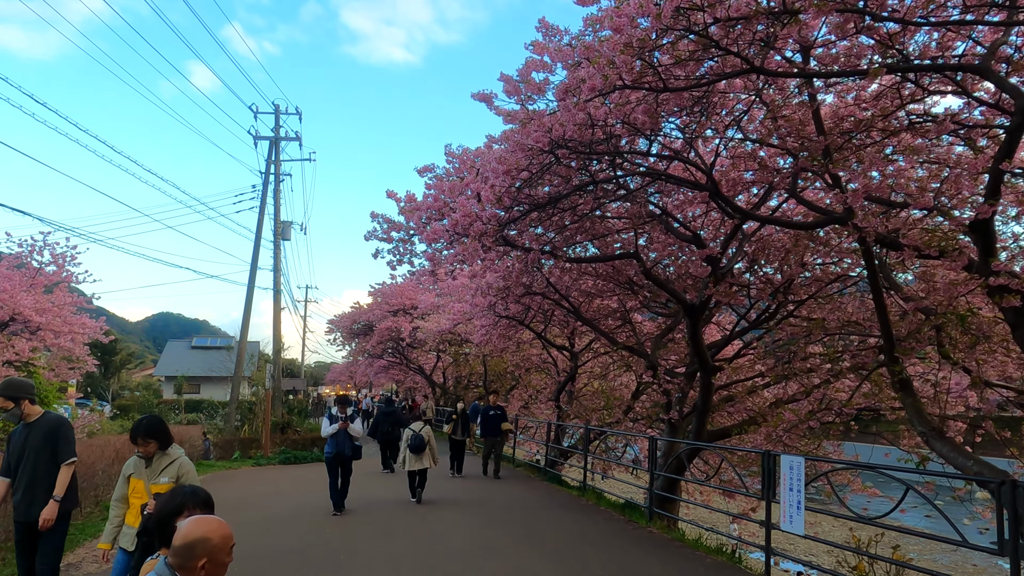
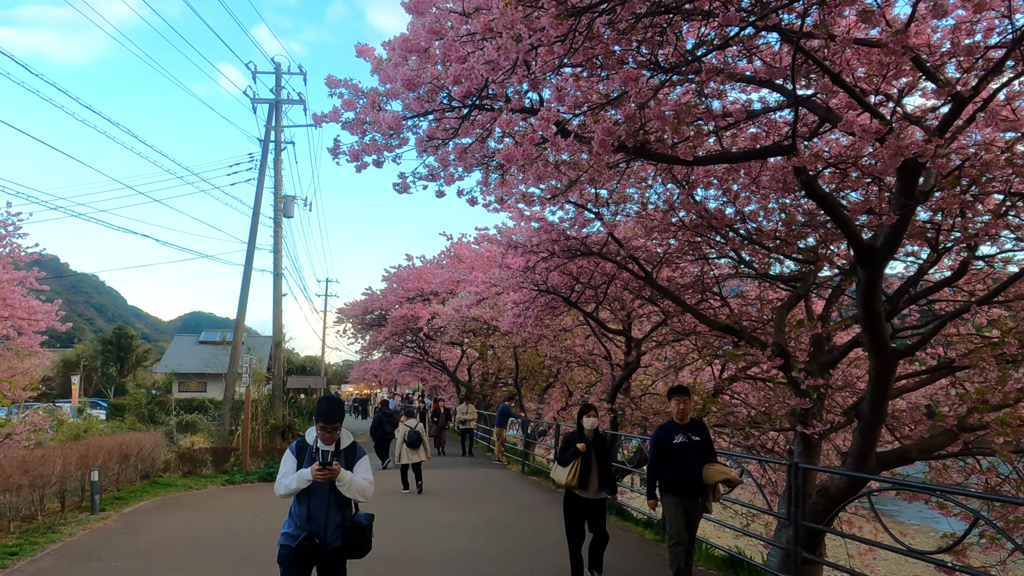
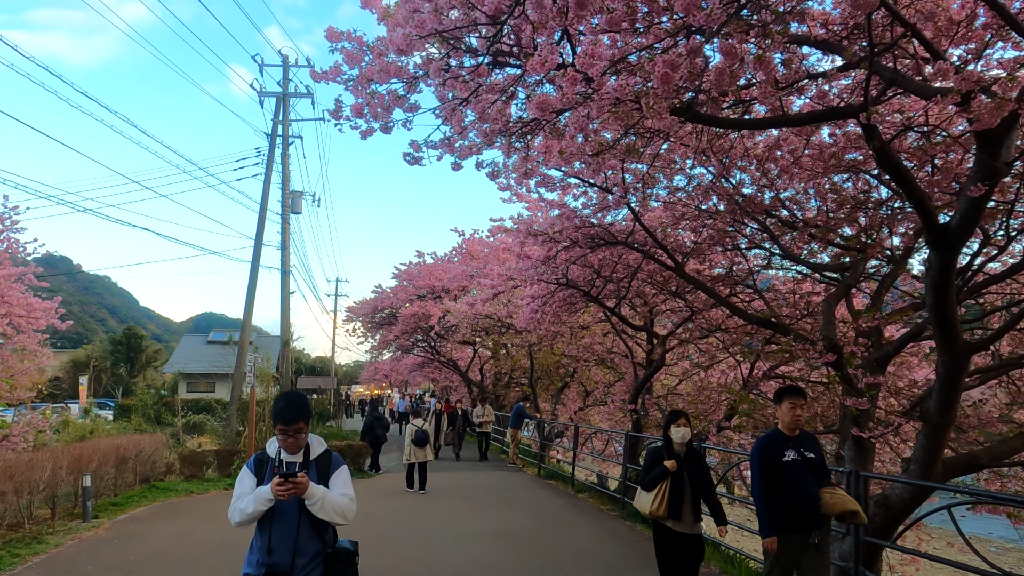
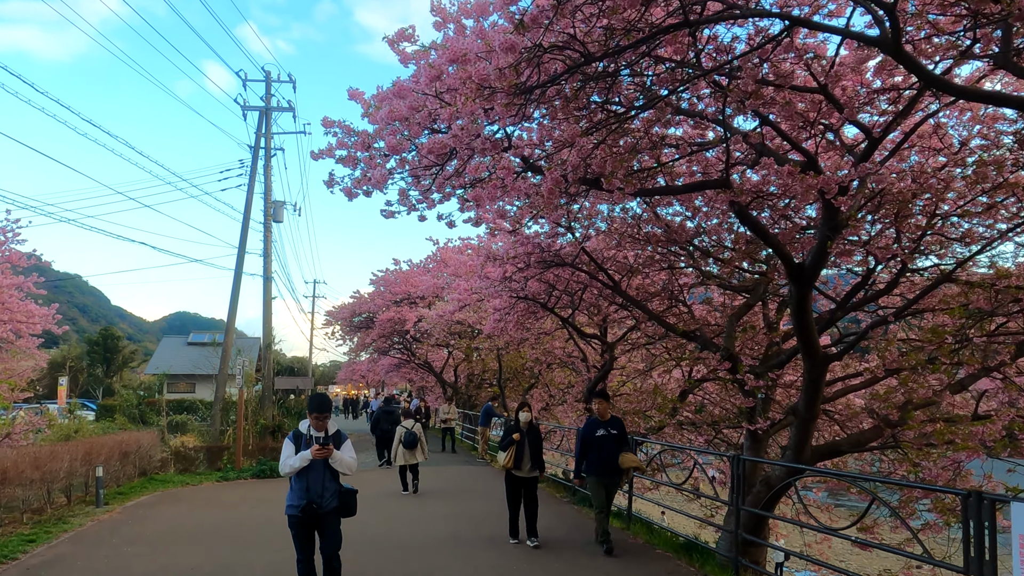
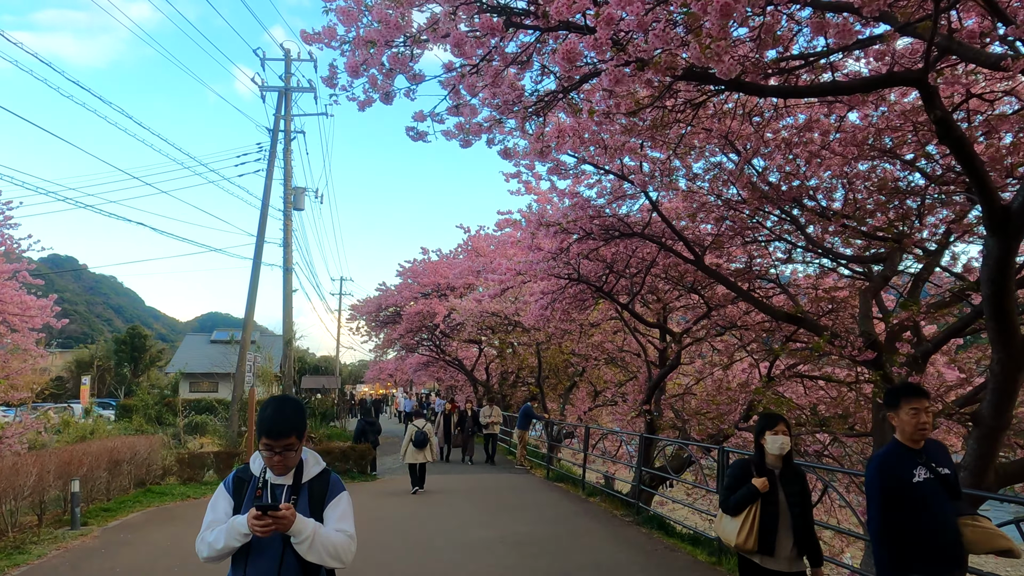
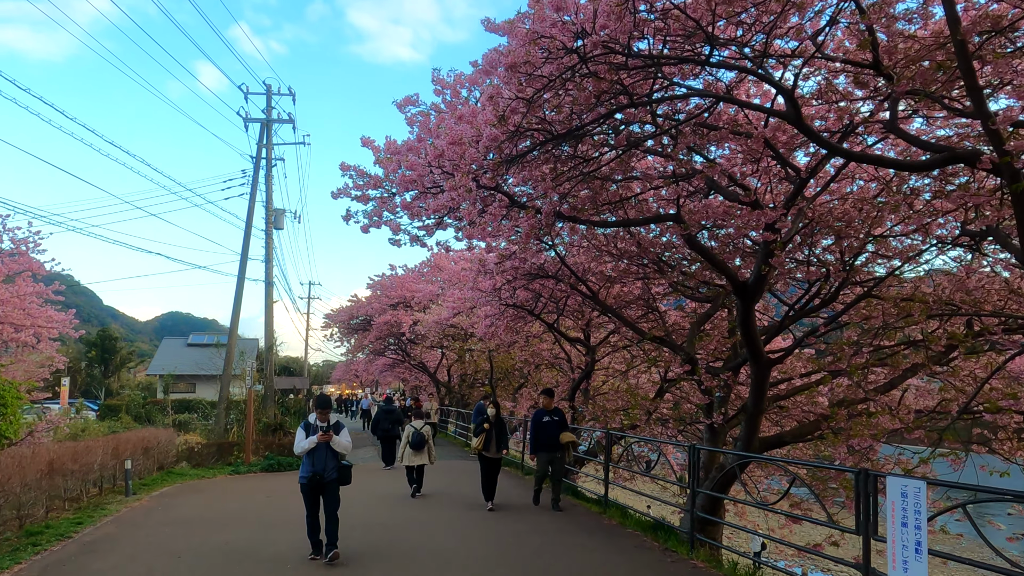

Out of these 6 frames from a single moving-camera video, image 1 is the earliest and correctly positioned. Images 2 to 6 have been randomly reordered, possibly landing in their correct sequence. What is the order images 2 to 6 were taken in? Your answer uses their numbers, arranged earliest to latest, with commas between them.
6, 4, 2, 3, 5
